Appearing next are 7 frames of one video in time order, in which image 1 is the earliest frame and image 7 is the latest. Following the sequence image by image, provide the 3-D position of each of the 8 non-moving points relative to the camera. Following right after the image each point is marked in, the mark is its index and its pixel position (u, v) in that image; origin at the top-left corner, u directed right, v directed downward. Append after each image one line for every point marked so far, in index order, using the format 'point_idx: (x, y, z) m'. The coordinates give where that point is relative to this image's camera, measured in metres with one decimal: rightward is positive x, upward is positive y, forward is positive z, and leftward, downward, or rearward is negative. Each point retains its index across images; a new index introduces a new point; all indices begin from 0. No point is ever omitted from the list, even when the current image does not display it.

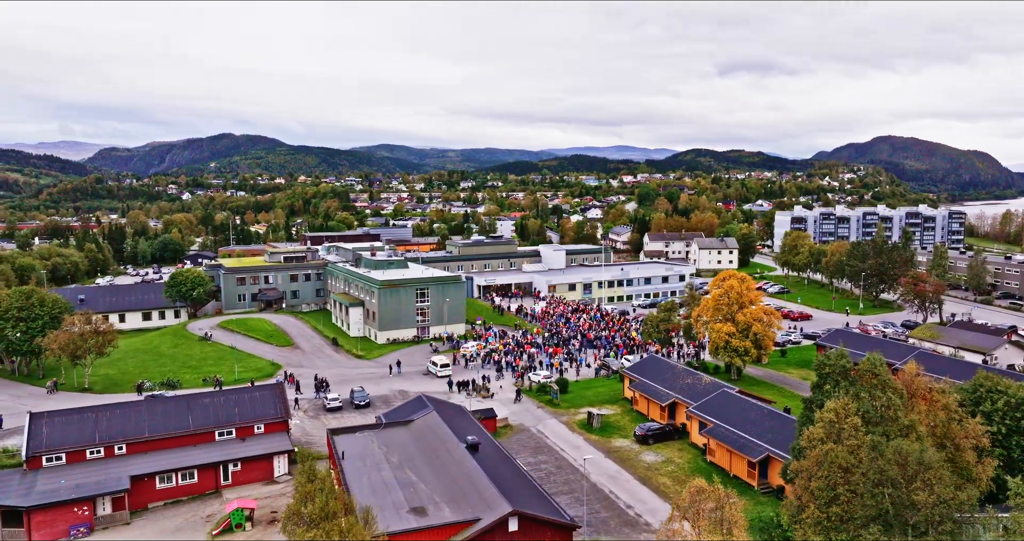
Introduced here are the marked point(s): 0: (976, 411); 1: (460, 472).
0: (+14.0, -4.2, +20.0) m
1: (-1.5, -6.0, +19.6) m
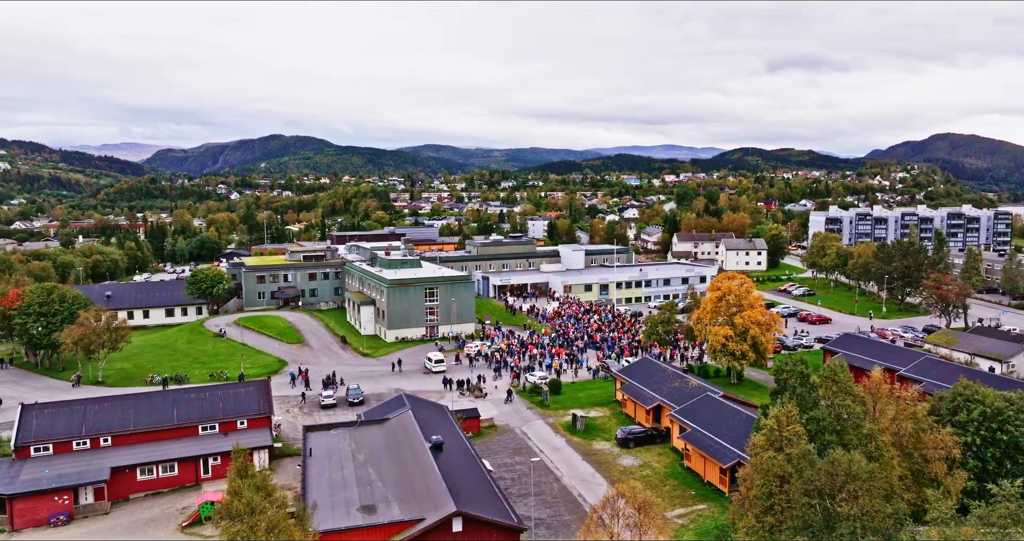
0: (+12.7, -4.3, +19.2) m
1: (-2.7, -6.0, +19.6) m
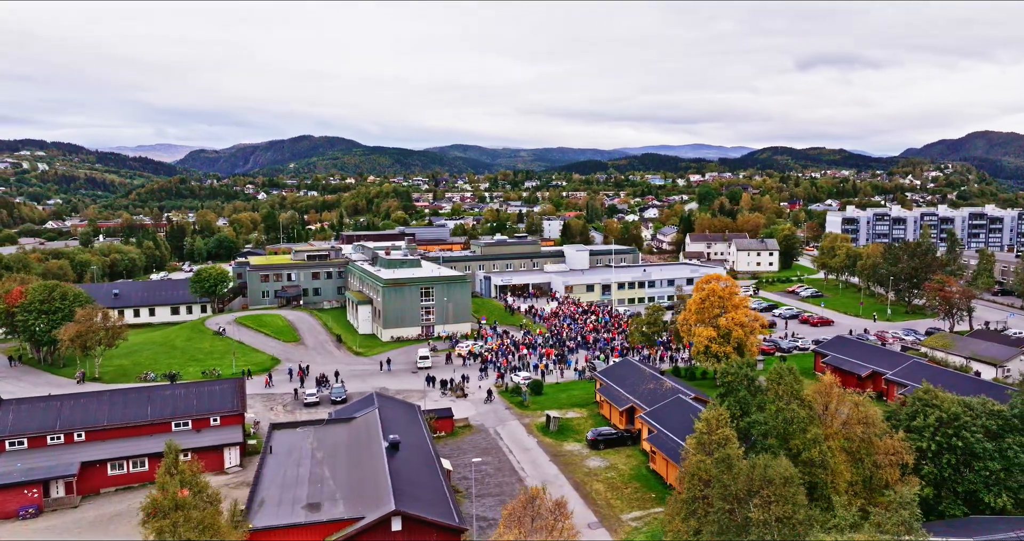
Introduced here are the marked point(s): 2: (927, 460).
0: (+11.2, -4.4, +18.8) m
1: (-4.2, -6.0, +19.7) m
2: (+11.3, -5.2, +18.0) m
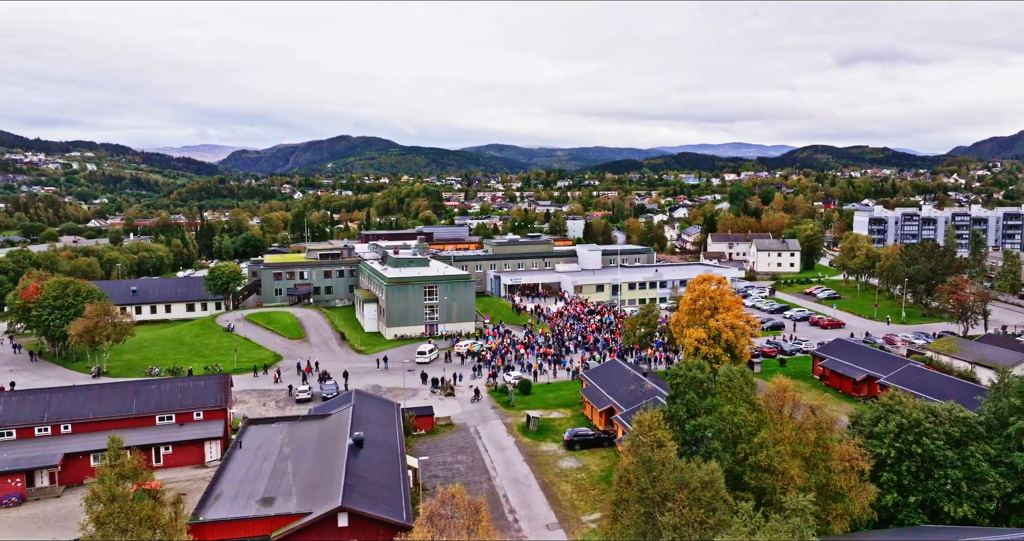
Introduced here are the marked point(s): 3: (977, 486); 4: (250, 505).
0: (+9.9, -4.4, +18.3) m
1: (-5.5, -5.9, +20.0) m
2: (+9.9, -5.2, +17.5) m
3: (+11.8, -5.5, +16.8) m
4: (-7.1, -6.4, +18.0) m
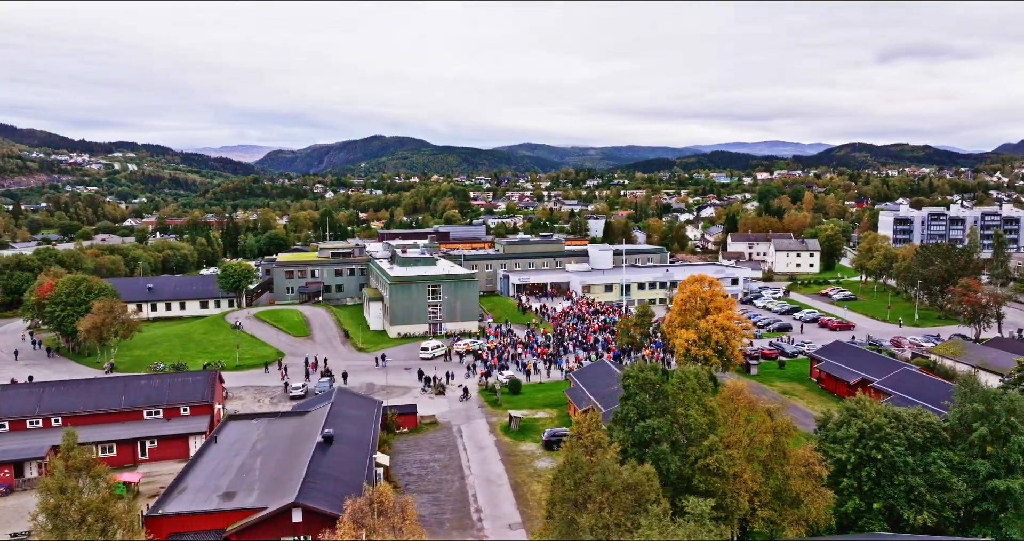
0: (+8.7, -4.4, +17.9) m
1: (-6.6, -5.9, +20.2) m
2: (+8.7, -5.2, +17.2) m
3: (+10.6, -5.5, +16.4) m
4: (-8.3, -6.3, +18.4) m
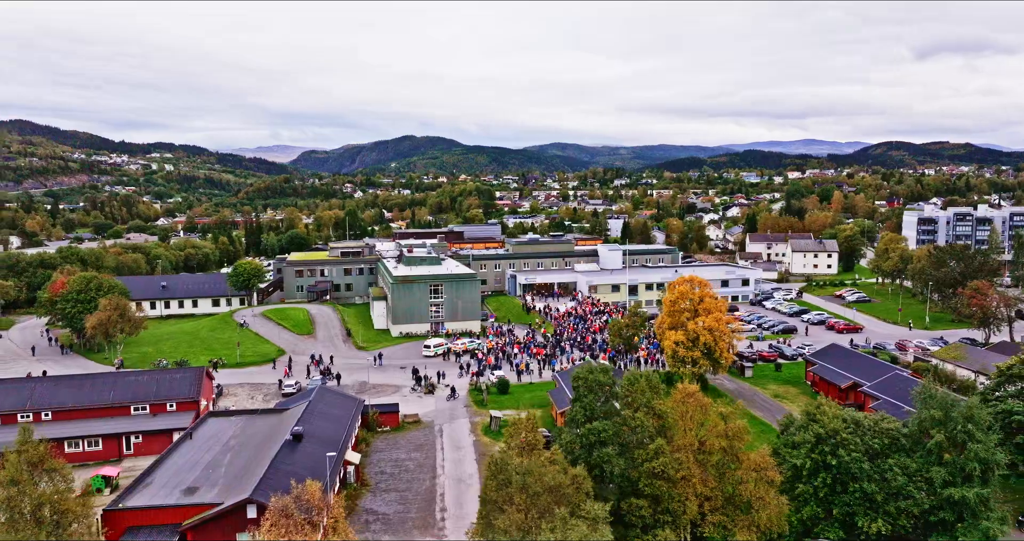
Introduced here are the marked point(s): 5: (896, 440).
0: (+7.5, -4.5, +17.6) m
1: (-7.8, -5.9, +20.5) m
2: (+7.4, -5.3, +16.9) m
3: (+9.2, -5.6, +16.0) m
4: (-9.6, -6.3, +18.7) m
5: (+9.8, -4.3, +16.8) m
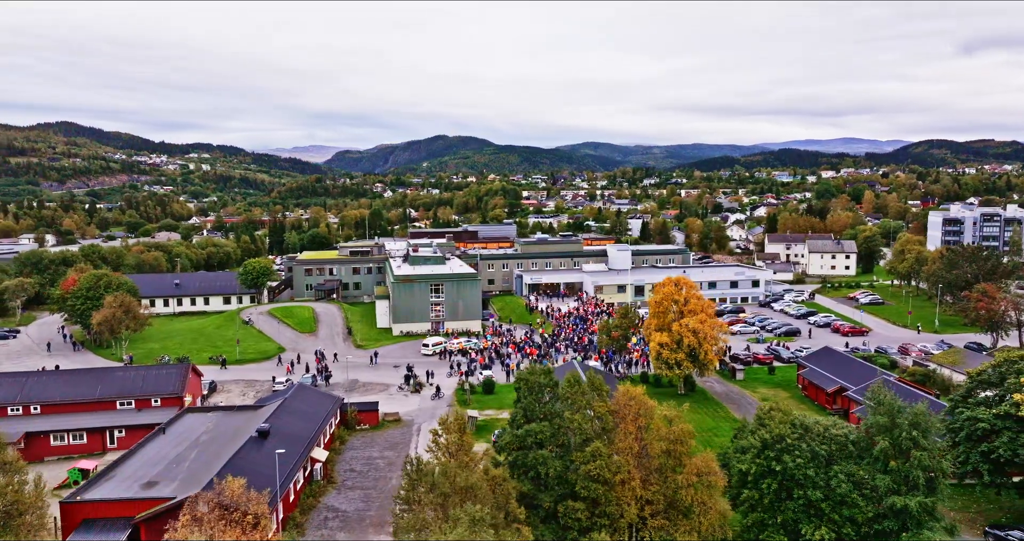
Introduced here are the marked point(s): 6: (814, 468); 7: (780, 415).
0: (+6.0, -4.5, +17.3) m
1: (-9.1, -5.8, +20.9) m
2: (+5.9, -5.3, +16.6) m
3: (+7.7, -5.6, +15.6) m
4: (-10.9, -6.3, +19.1) m
5: (+8.3, -4.3, +16.4) m
6: (+7.4, -4.8, +16.1) m
7: (+6.9, -3.7, +17.1) m
